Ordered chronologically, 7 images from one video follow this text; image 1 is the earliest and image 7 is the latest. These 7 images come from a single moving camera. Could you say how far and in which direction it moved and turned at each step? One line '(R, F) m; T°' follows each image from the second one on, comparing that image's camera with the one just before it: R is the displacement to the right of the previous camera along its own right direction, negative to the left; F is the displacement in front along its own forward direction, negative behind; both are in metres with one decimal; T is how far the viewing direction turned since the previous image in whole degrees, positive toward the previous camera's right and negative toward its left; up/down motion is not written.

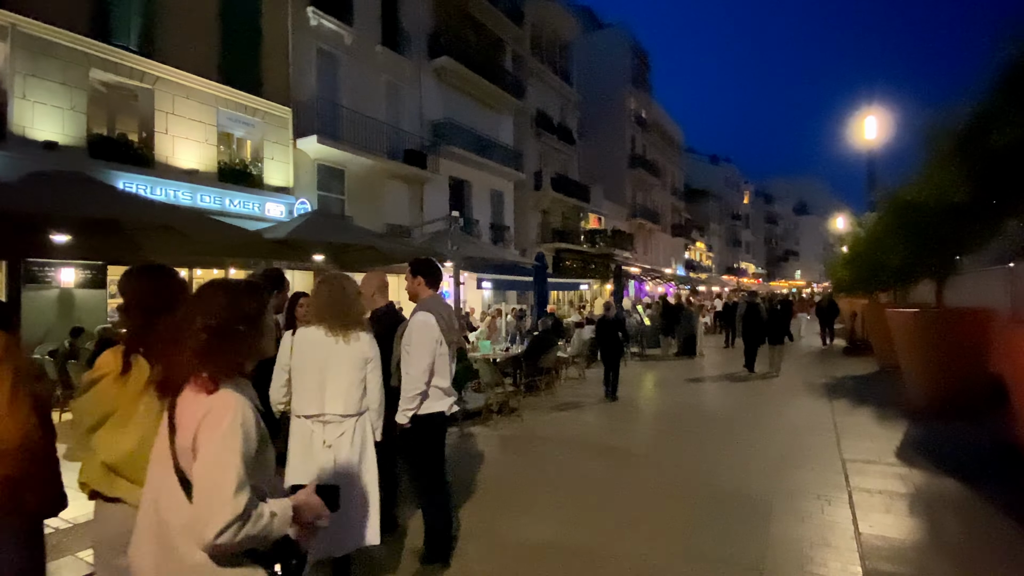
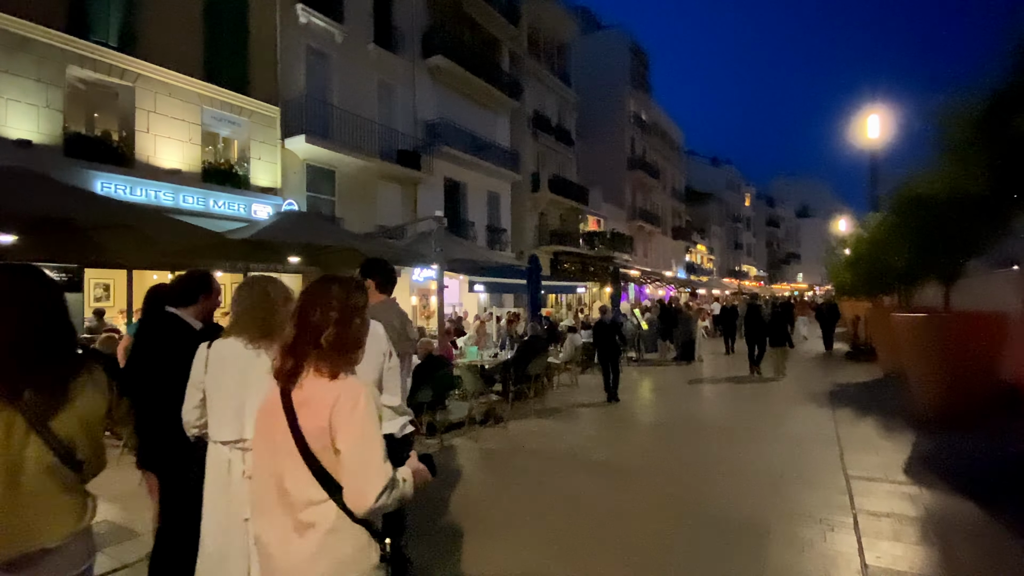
(+0.3, +0.5) m; 0°
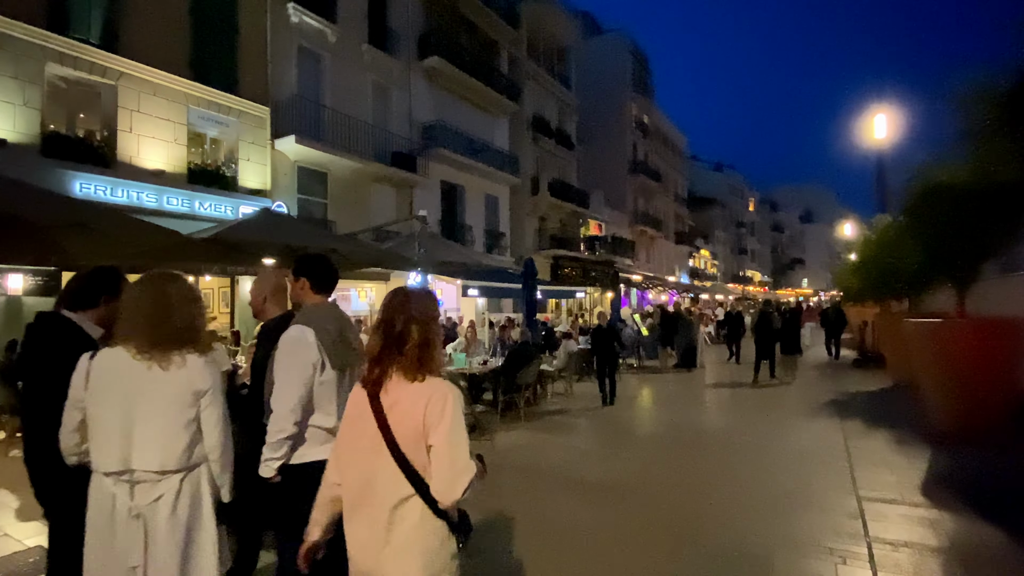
(+0.3, +0.6) m; 0°
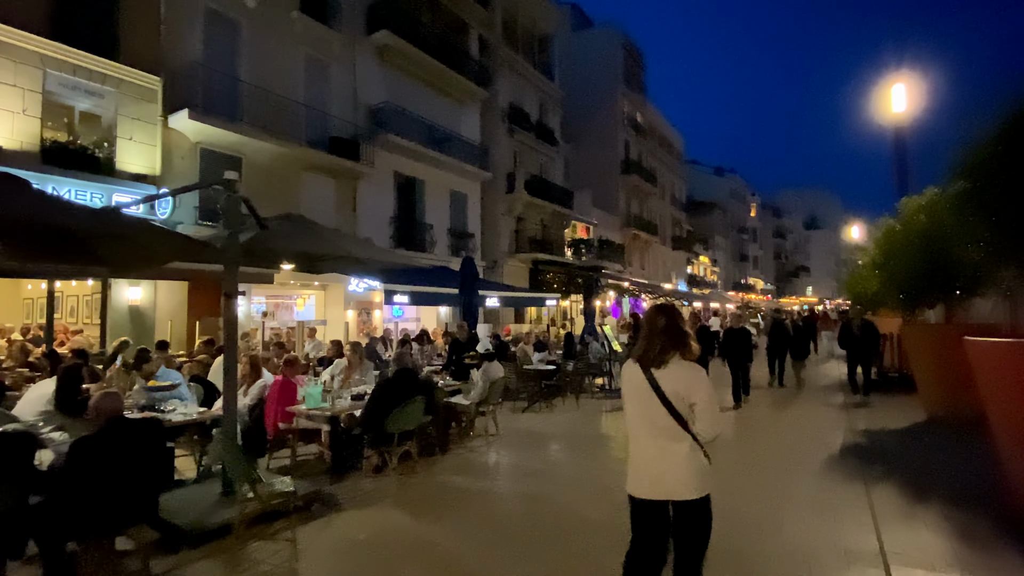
(+1.8, +3.2) m; 0°
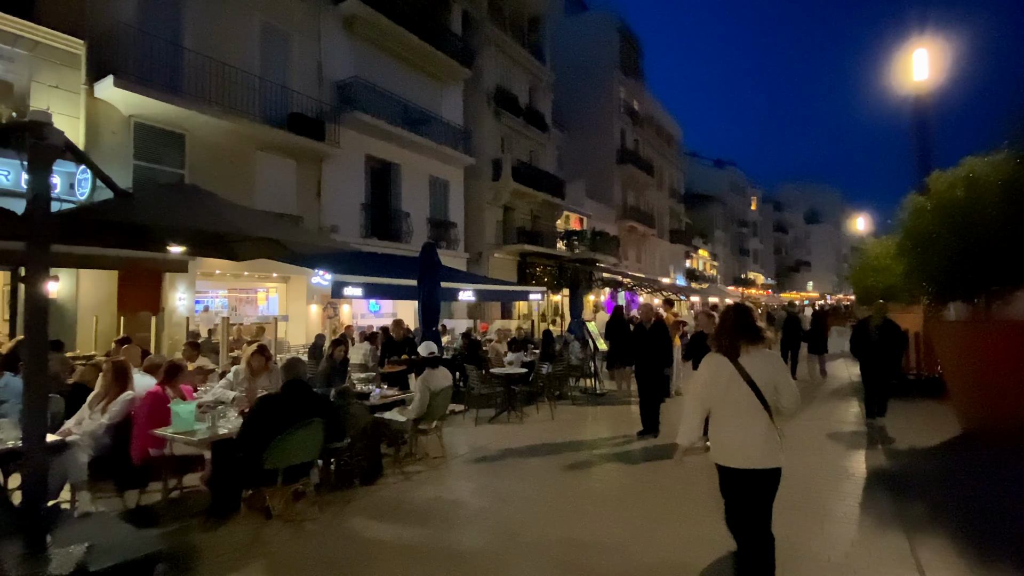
(+0.7, +1.7) m; 0°
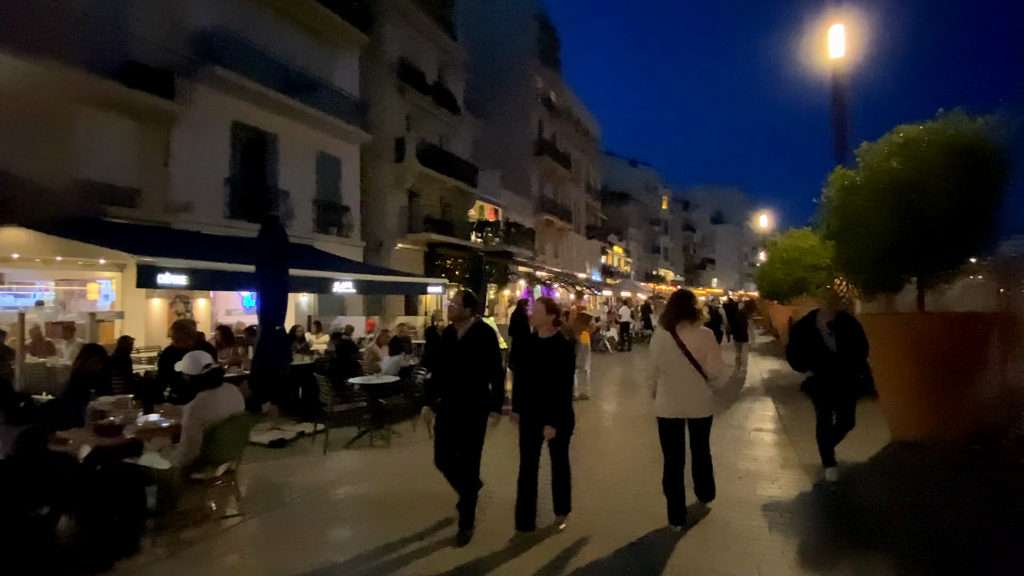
(+0.9, +2.0) m; +8°
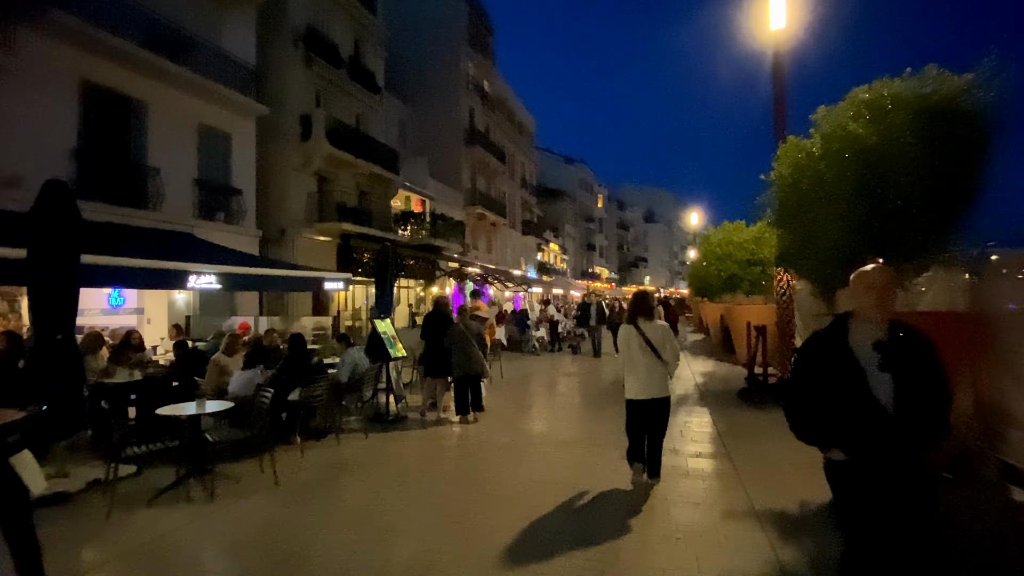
(+0.7, +1.8) m; +7°
